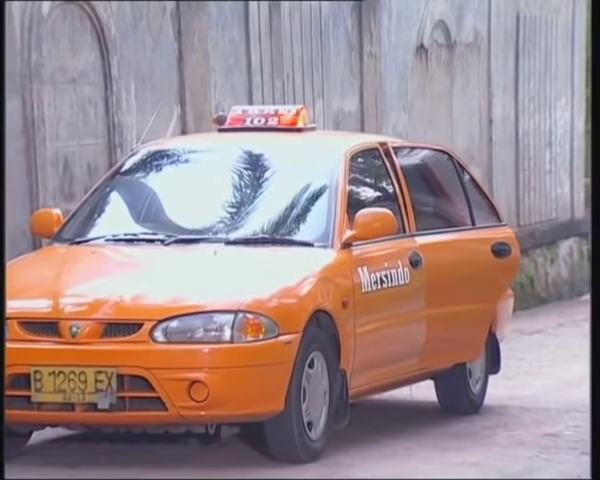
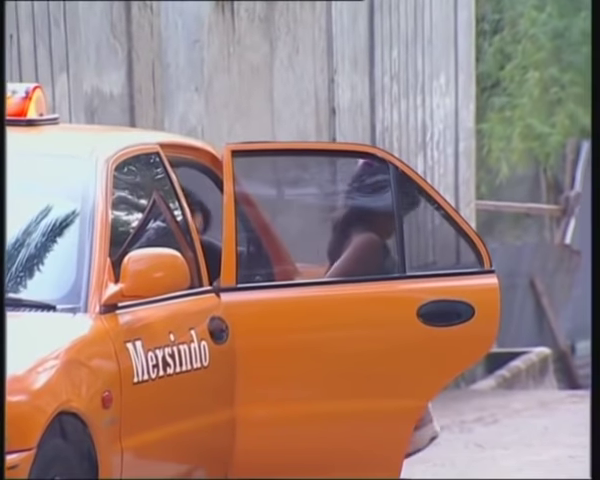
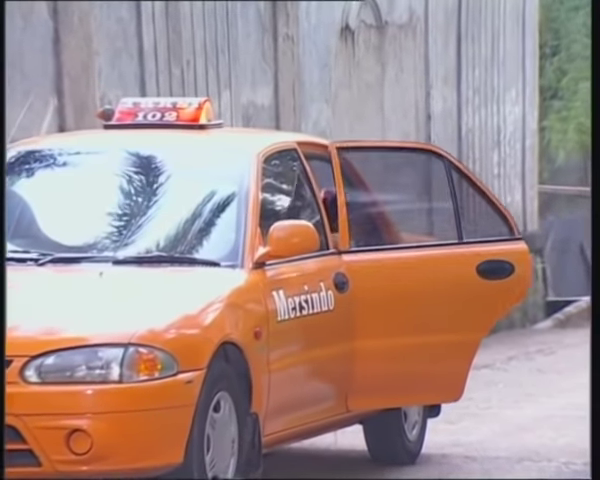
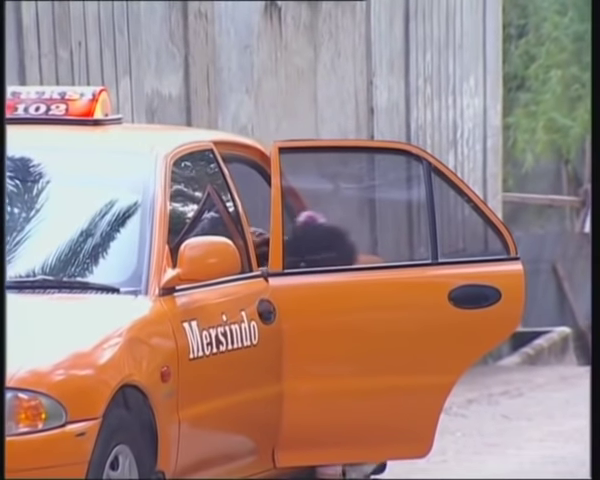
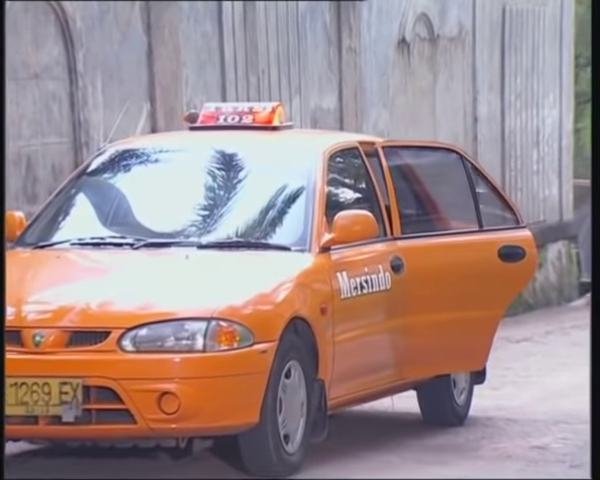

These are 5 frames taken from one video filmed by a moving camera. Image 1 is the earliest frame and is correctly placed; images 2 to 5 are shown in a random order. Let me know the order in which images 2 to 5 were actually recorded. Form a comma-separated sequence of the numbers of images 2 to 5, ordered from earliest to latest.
5, 3, 4, 2
